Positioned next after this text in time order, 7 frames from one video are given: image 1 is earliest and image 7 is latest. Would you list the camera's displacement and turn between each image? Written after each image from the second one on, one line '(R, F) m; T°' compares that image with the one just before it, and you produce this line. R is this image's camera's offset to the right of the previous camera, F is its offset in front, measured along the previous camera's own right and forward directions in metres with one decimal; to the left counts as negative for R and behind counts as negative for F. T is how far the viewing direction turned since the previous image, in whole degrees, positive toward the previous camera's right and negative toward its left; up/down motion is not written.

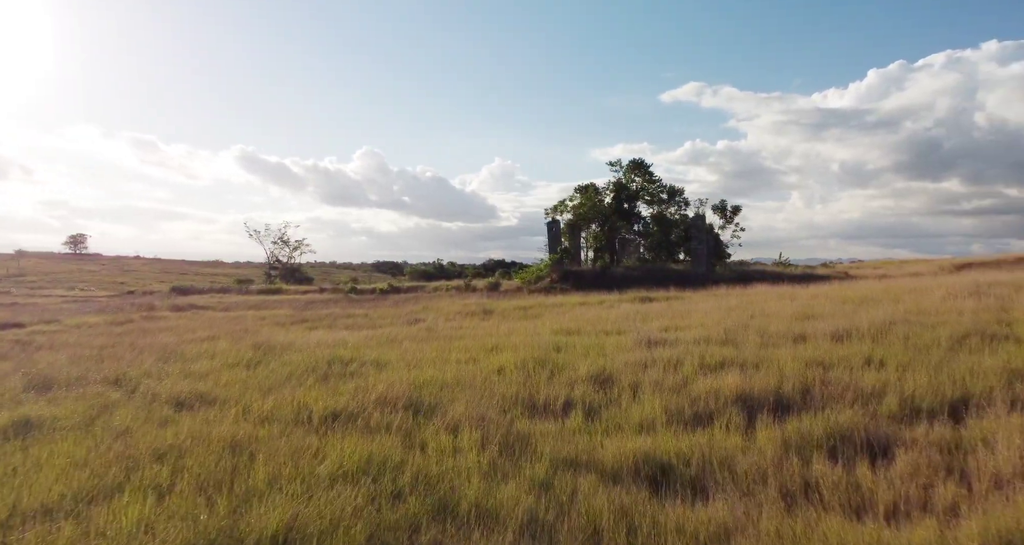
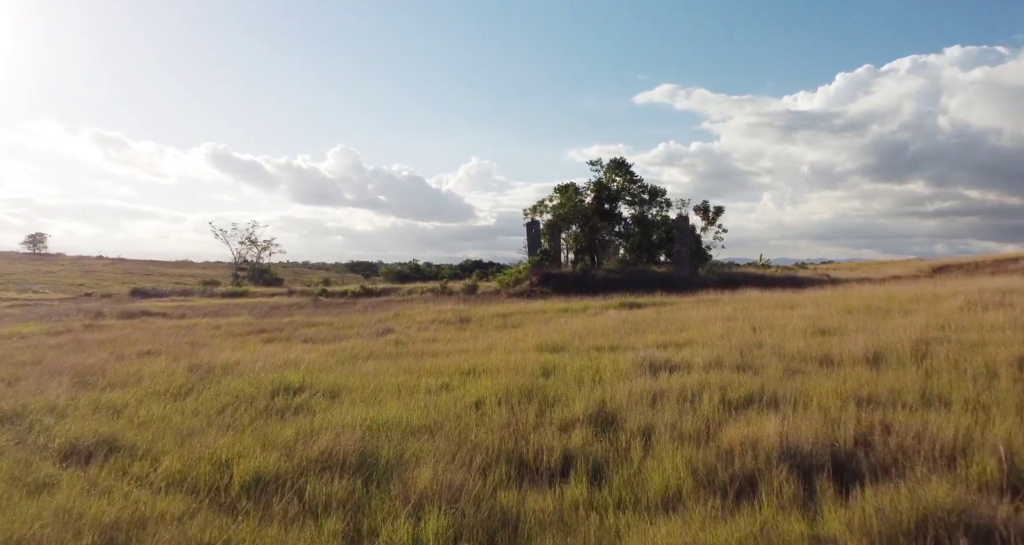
(0.0, +1.5) m; +2°
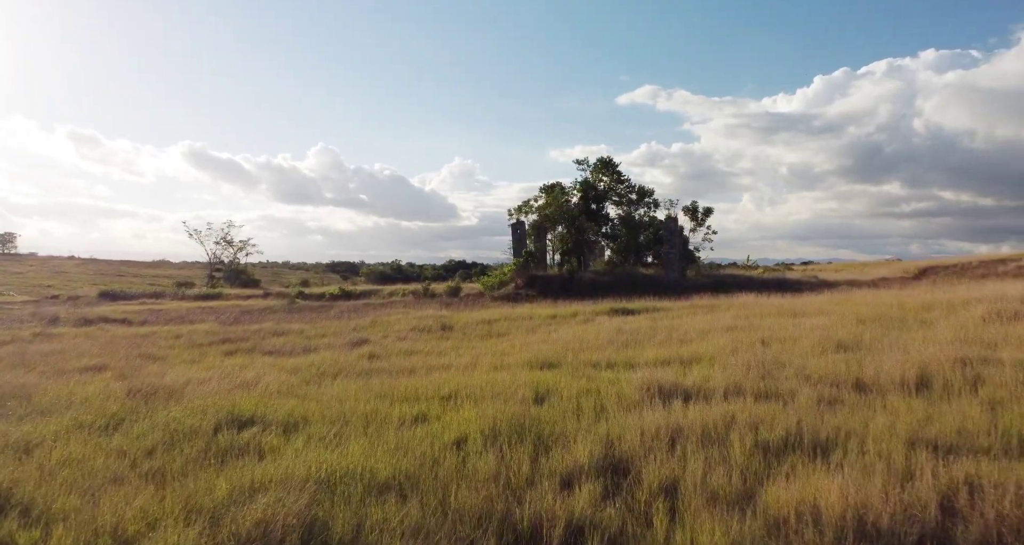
(0.0, +1.2) m; +1°
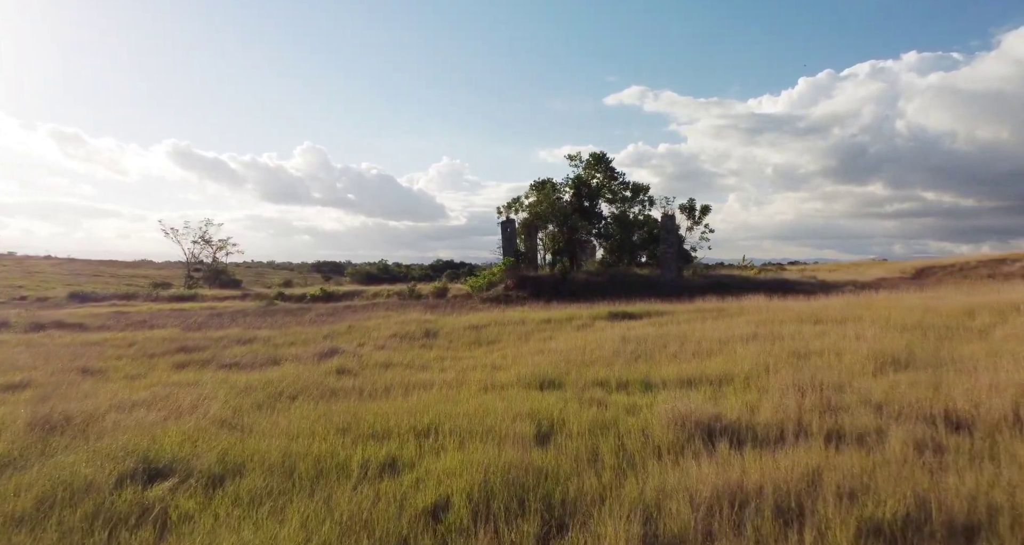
(-0.1, +1.7) m; +1°
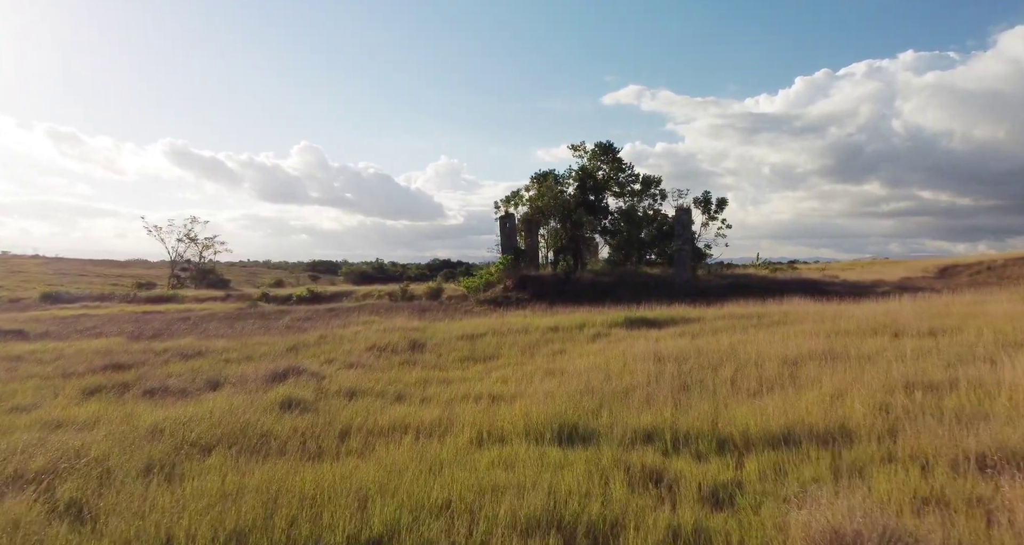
(-0.1, +2.7) m; 0°
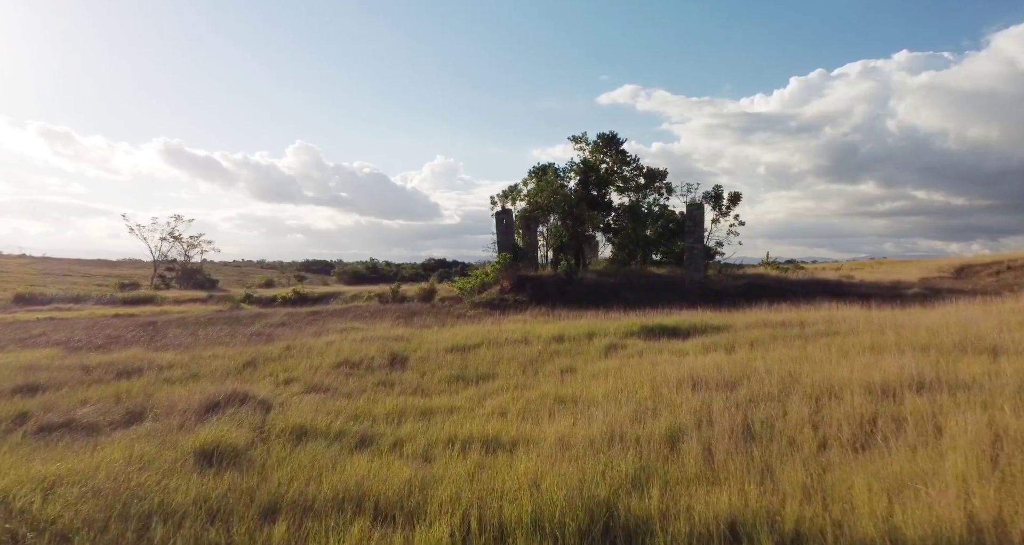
(0.0, +2.2) m; 0°
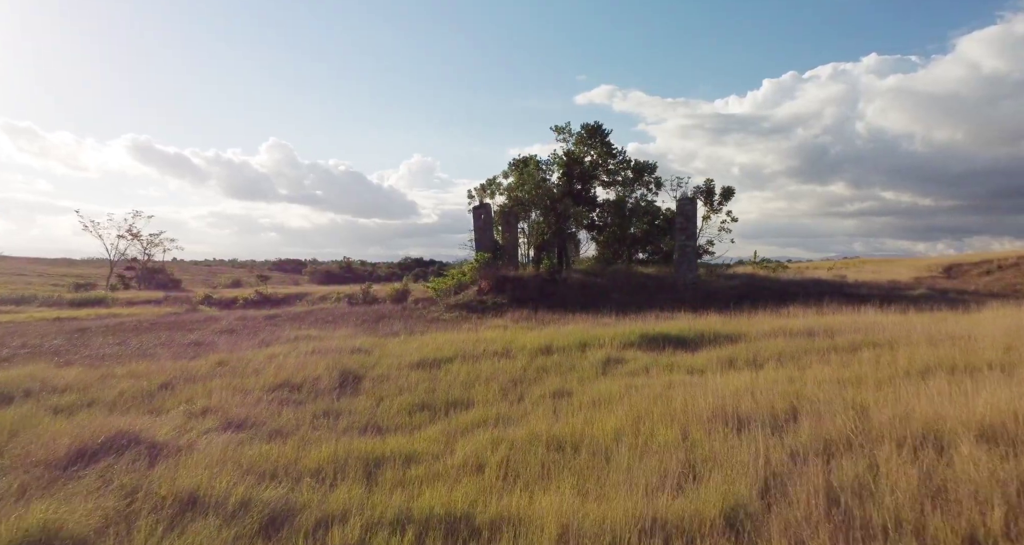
(0.0, +2.1) m; +2°
